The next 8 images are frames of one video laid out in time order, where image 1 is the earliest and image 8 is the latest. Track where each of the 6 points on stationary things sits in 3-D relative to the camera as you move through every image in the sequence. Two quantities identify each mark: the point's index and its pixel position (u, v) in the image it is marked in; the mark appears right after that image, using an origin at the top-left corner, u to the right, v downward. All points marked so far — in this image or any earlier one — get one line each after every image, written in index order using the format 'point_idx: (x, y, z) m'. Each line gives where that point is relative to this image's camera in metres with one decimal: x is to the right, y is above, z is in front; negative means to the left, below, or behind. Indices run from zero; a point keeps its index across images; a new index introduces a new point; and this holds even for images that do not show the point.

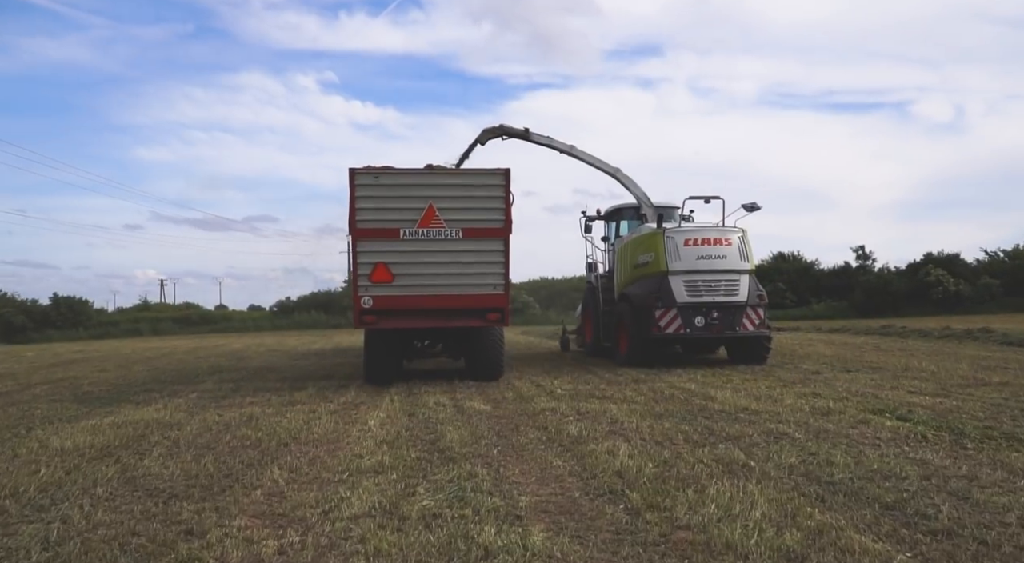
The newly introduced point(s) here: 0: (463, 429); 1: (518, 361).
0: (-0.4, -1.2, +5.5) m
1: (+0.1, -1.5, +13.7) m
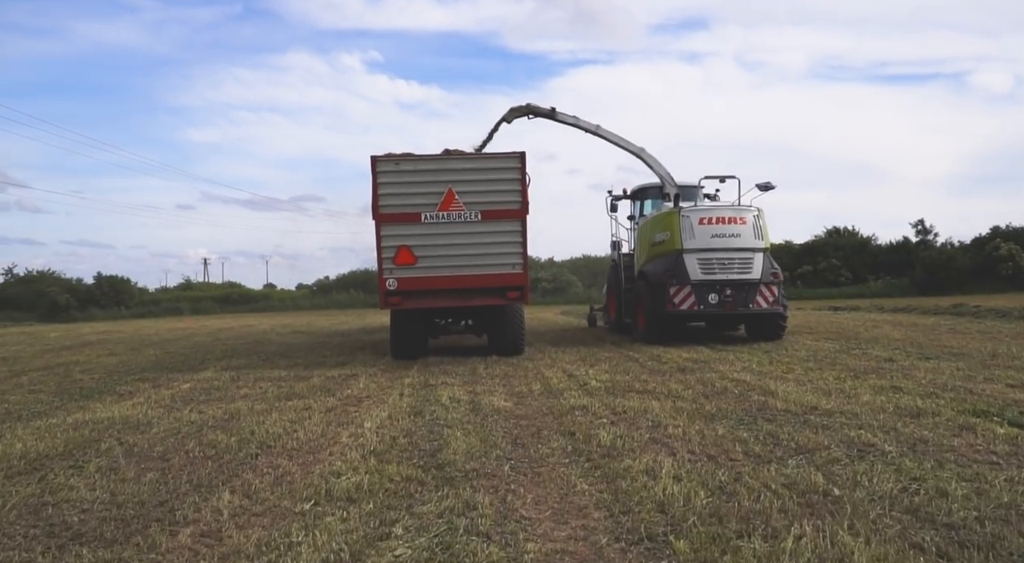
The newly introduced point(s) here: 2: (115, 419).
0: (-0.3, -1.1, +4.6) m
1: (+0.7, -1.1, +12.7) m
2: (-3.1, -1.1, +5.2) m
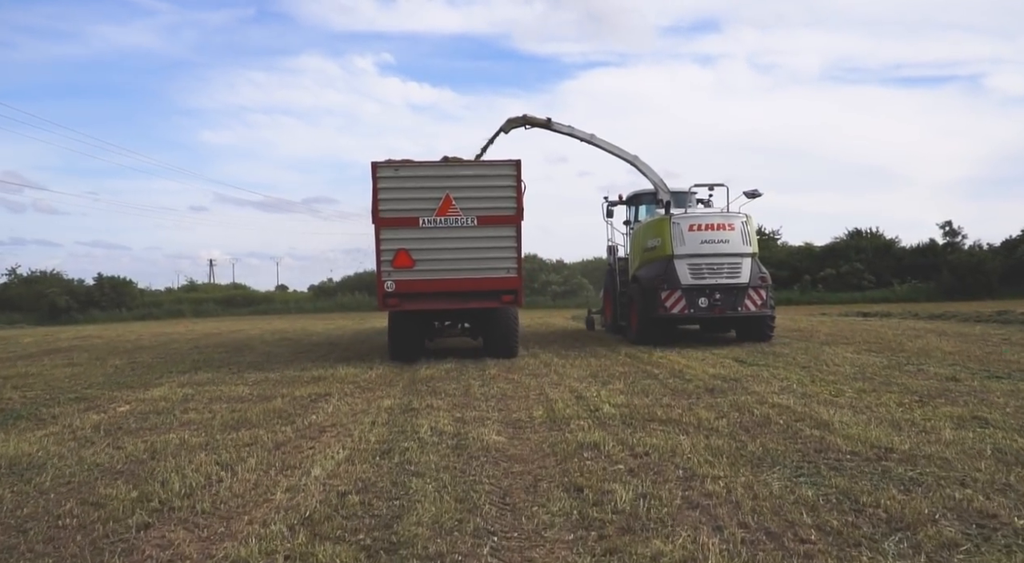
0: (-0.3, -1.1, +3.5) m
1: (+0.8, -1.1, +11.6) m
2: (-3.2, -1.1, +4.1) m
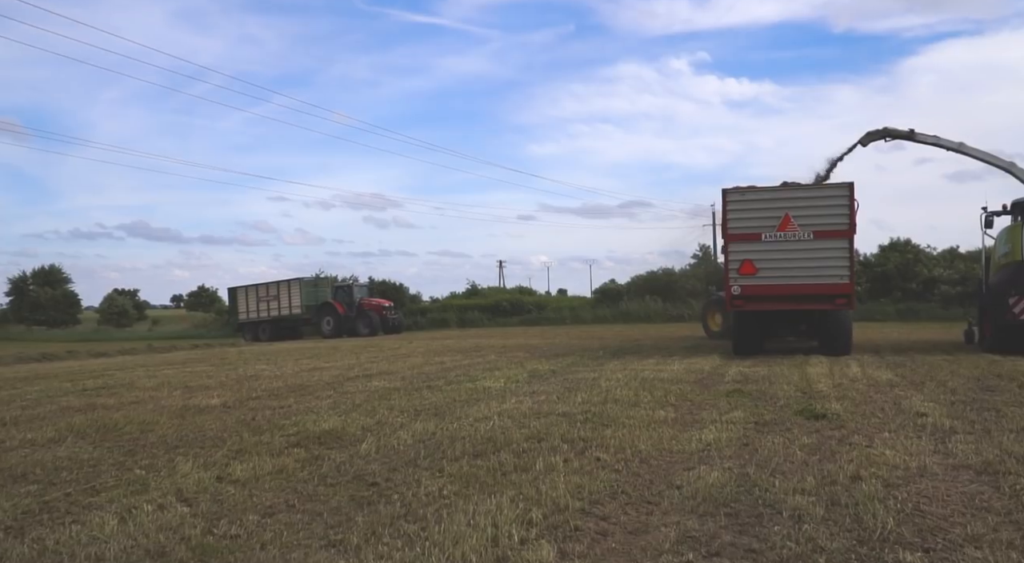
0: (+0.4, -1.1, +4.7) m
1: (+2.1, -1.3, +12.7) m
2: (-2.4, -1.2, +5.5) m
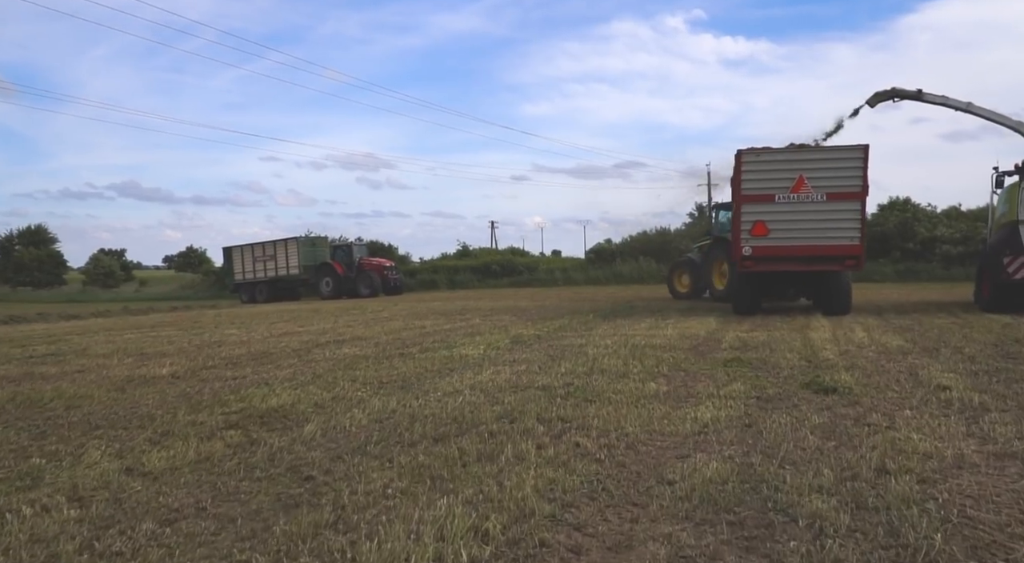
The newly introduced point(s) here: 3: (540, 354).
0: (+0.2, -0.8, +4.1) m
1: (+1.8, -0.6, +12.1) m
2: (-2.6, -0.9, +4.9) m
3: (+0.3, -0.7, +6.6) m
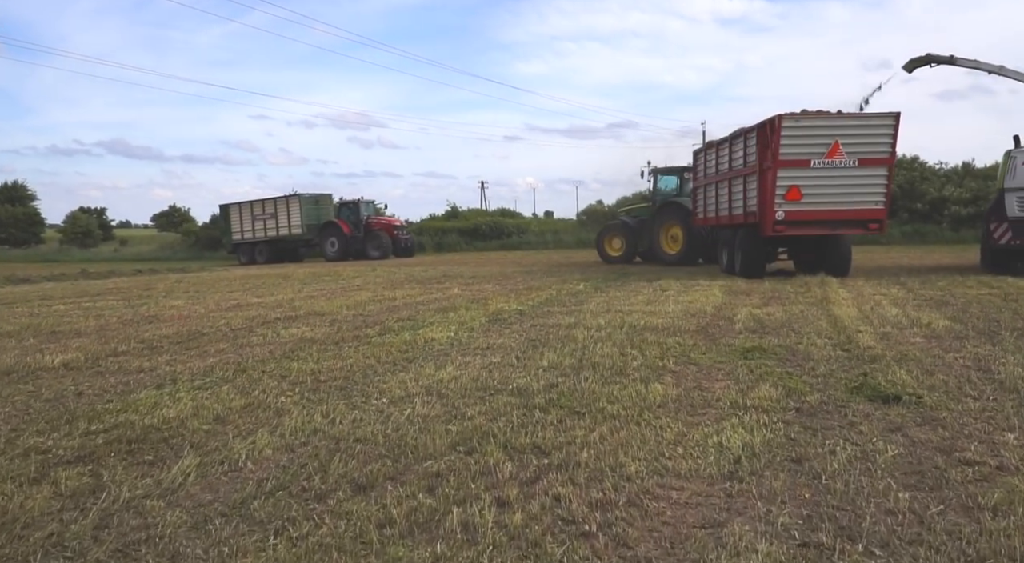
0: (0.0, -0.7, +3.1) m
1: (+1.6, 0.0, +11.1) m
2: (-2.8, -0.7, +3.8) m
3: (+0.1, -0.5, +5.5) m
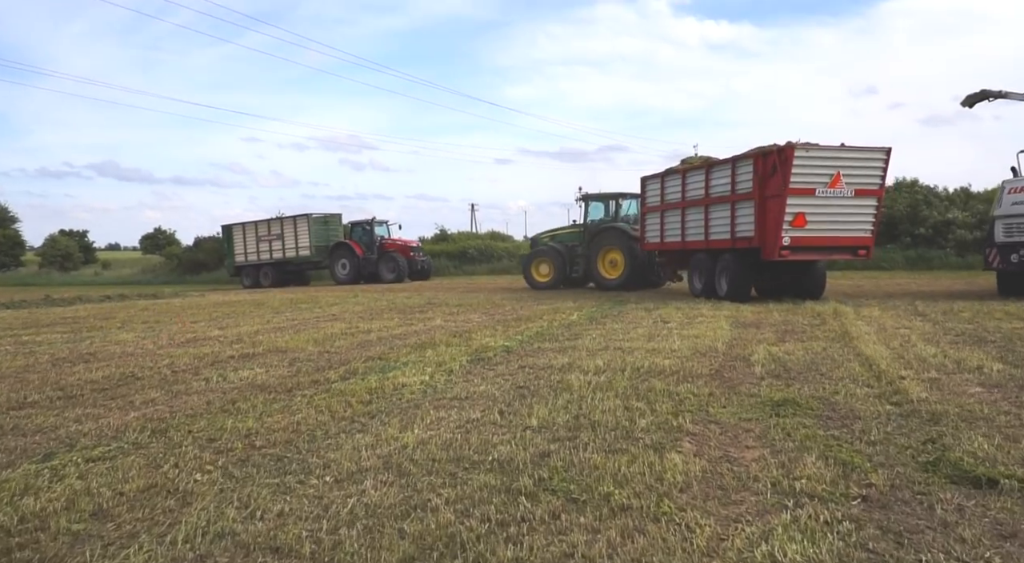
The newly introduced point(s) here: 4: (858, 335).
0: (-0.1, -0.9, +2.3) m
1: (+1.4, -0.4, +10.3) m
2: (-2.9, -0.9, +3.0) m
3: (0.0, -0.7, +4.7) m
4: (+3.4, -0.6, +6.6) m
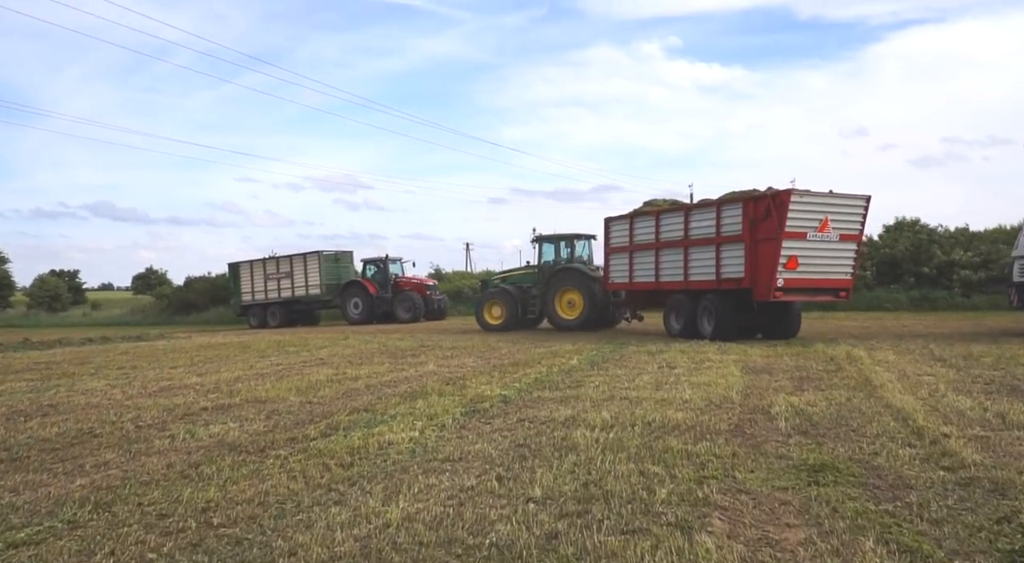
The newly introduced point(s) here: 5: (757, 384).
0: (-0.1, -1.0, +1.8) m
1: (+1.3, -1.1, +9.8) m
2: (-2.9, -1.1, +2.5) m
3: (0.0, -1.0, +4.2) m
4: (+3.4, -1.0, +6.2) m
5: (+2.3, -1.0, +6.3) m
